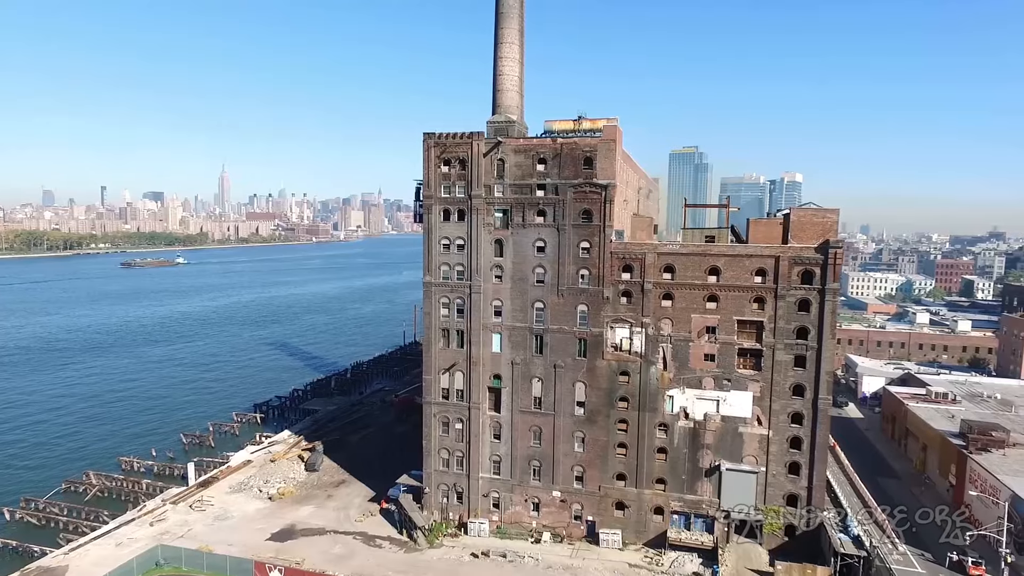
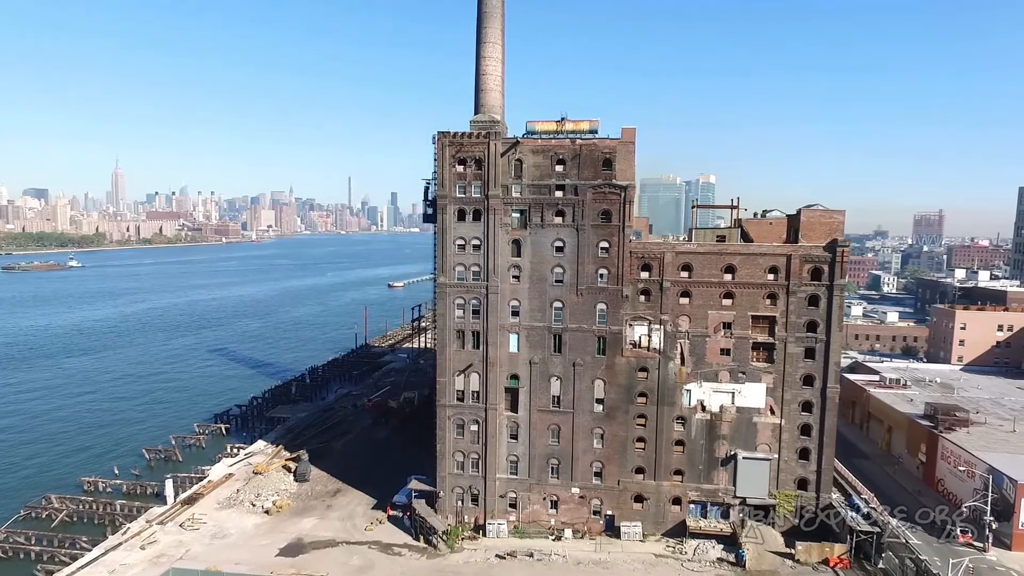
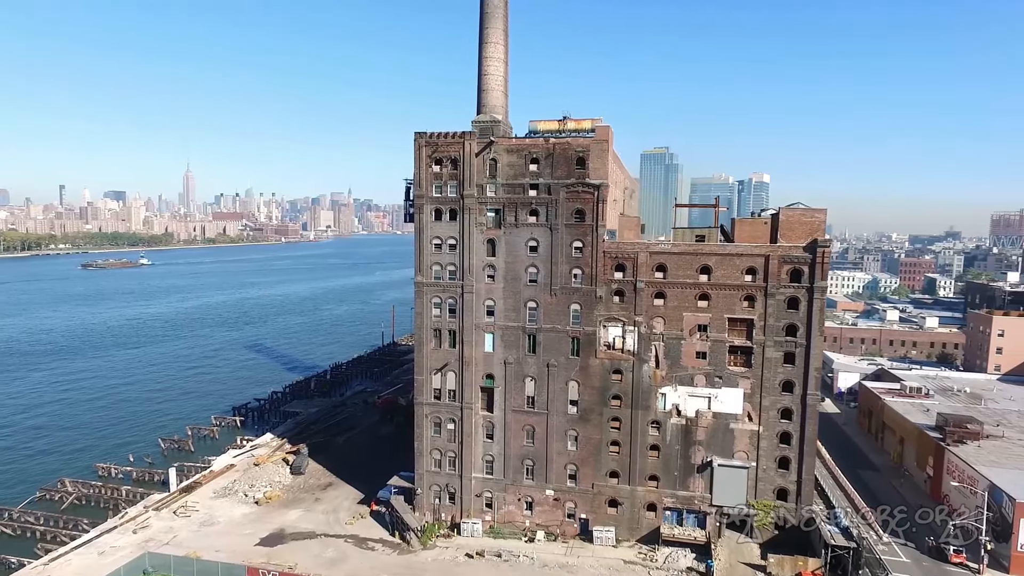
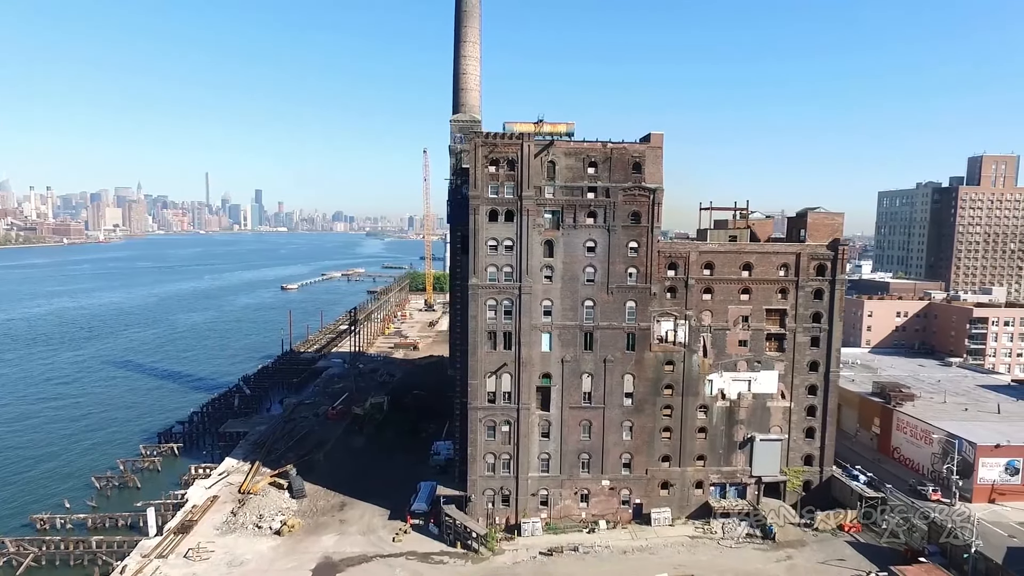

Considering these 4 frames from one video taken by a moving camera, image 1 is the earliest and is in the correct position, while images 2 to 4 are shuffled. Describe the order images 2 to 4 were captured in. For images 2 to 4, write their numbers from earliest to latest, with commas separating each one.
3, 2, 4
